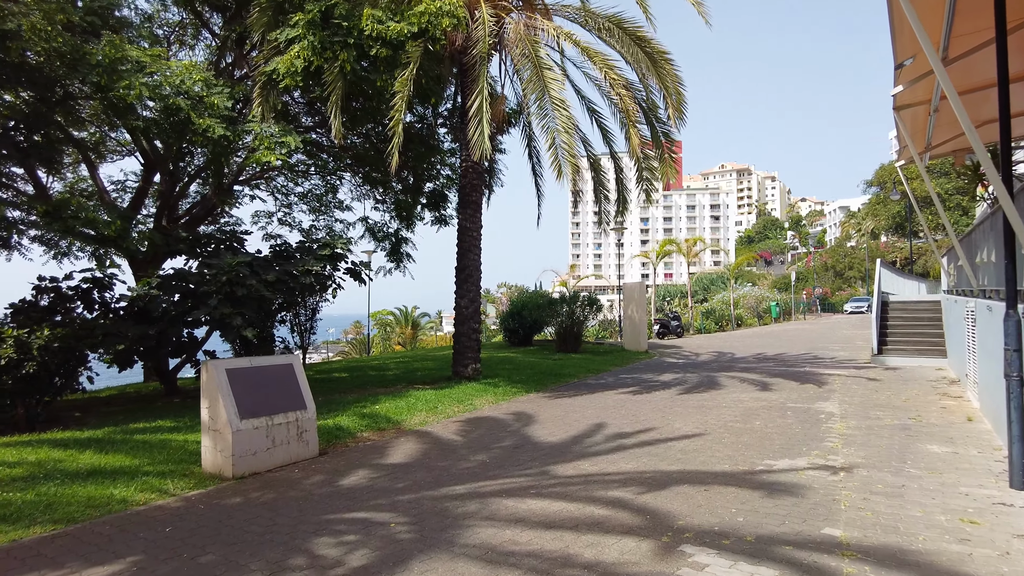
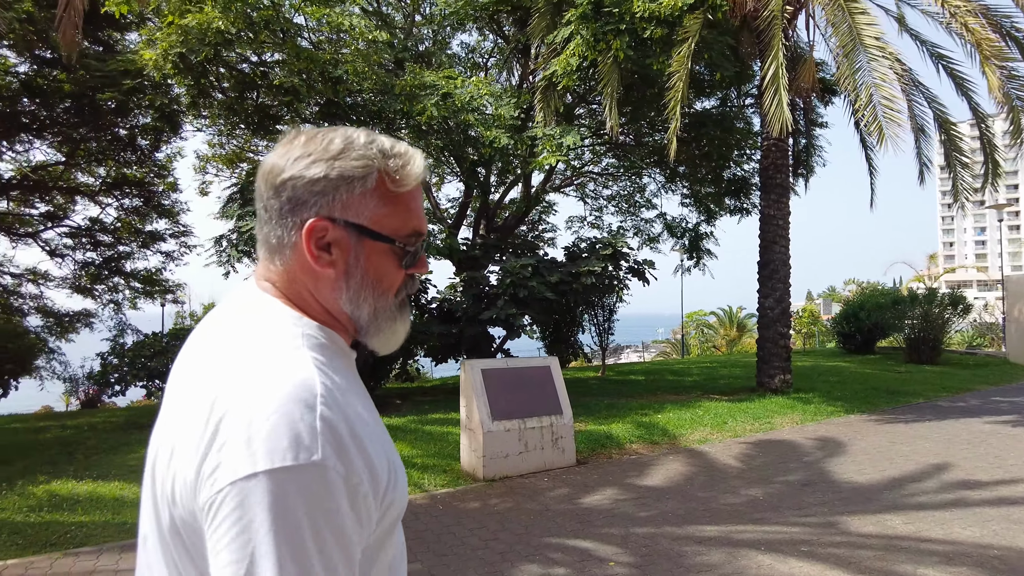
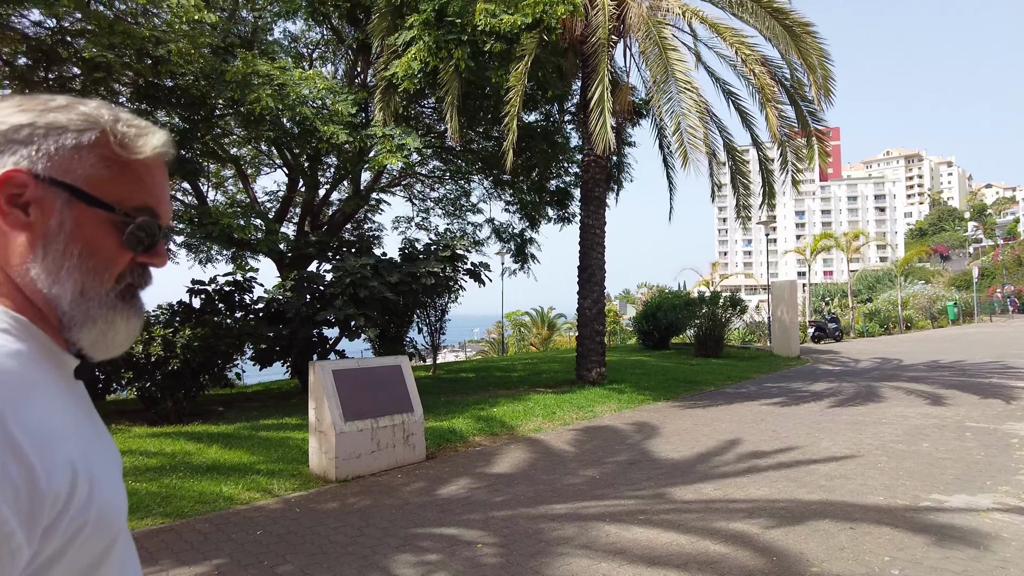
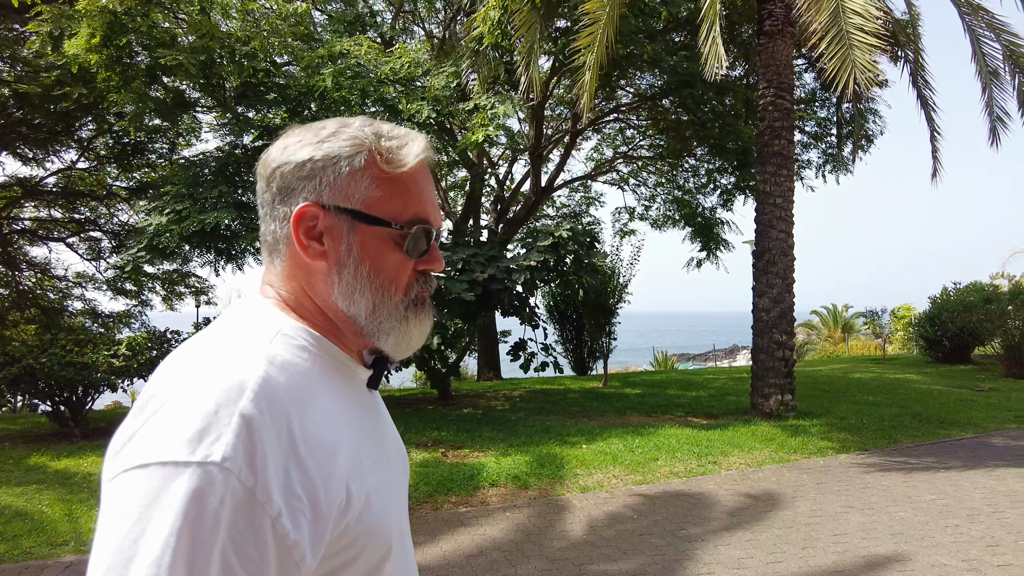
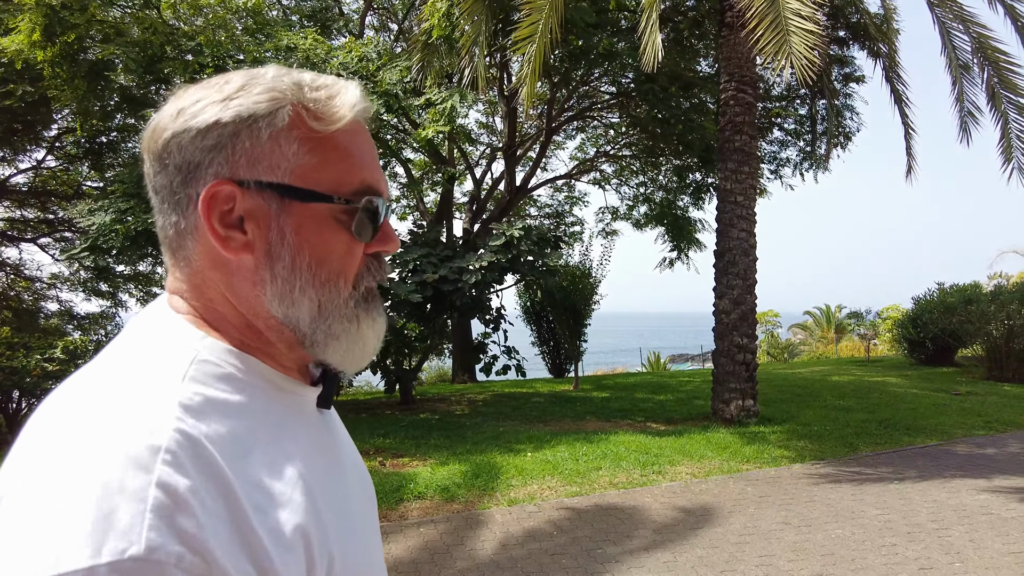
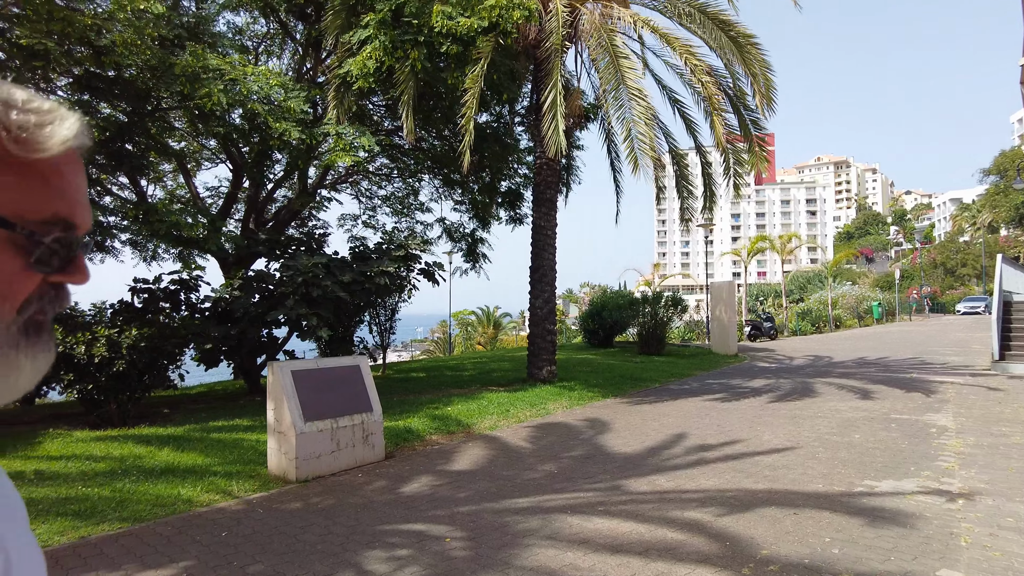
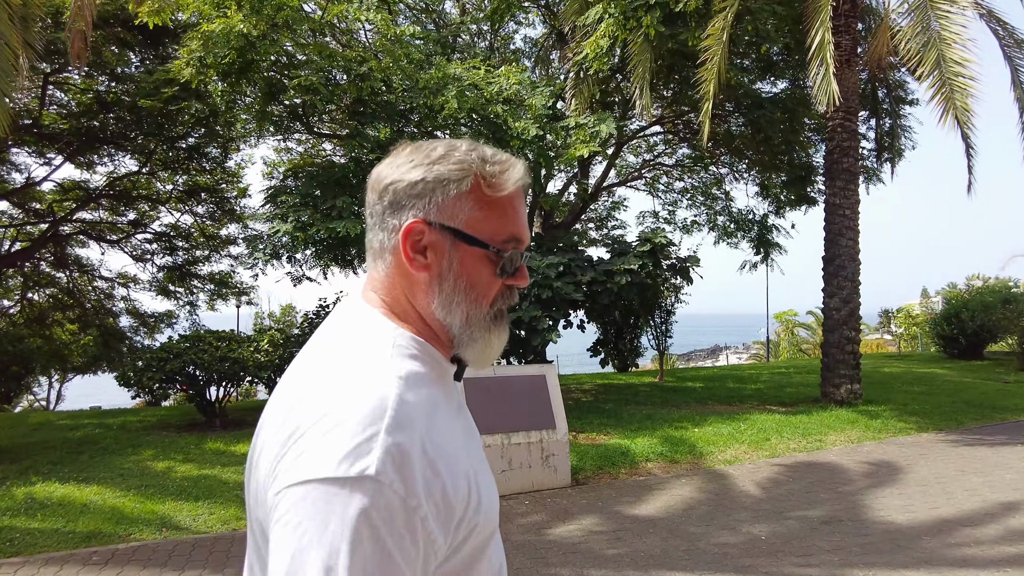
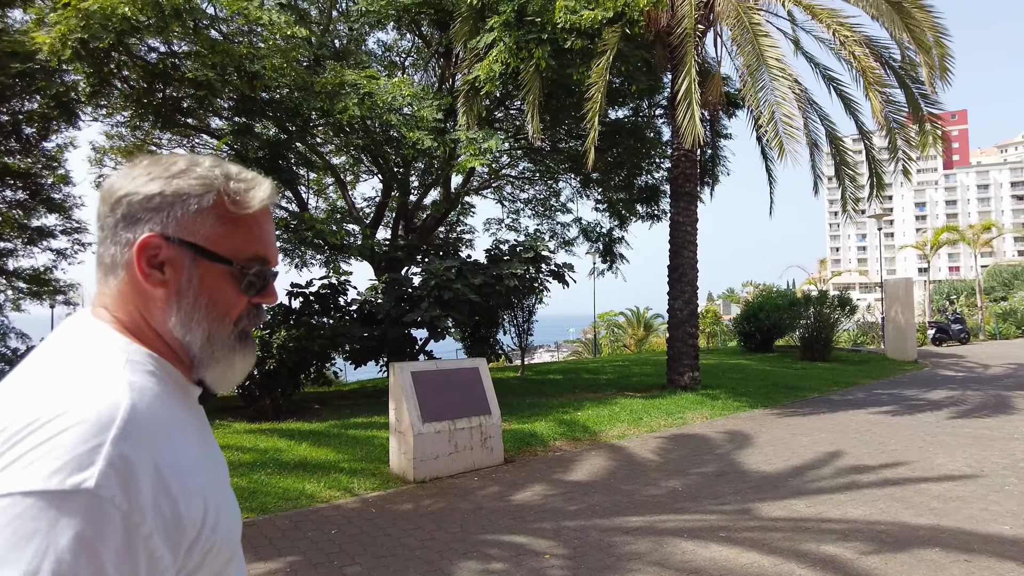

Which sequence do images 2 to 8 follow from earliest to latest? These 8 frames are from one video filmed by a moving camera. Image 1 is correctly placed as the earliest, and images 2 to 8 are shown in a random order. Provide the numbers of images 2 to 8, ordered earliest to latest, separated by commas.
6, 3, 8, 2, 7, 4, 5
